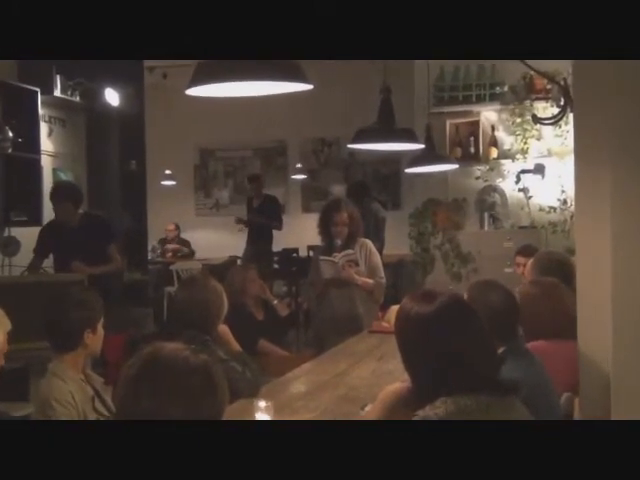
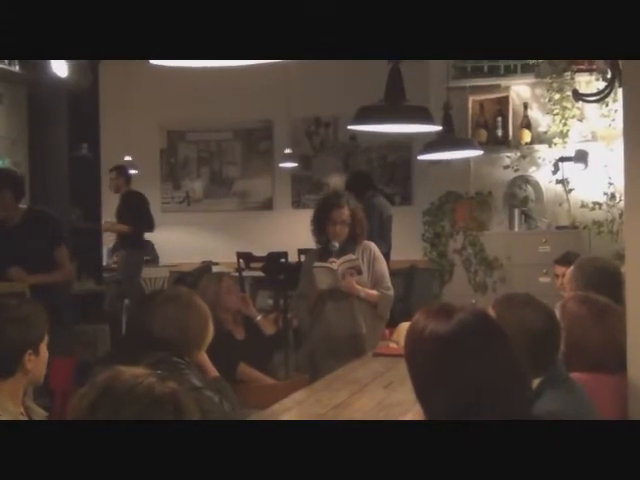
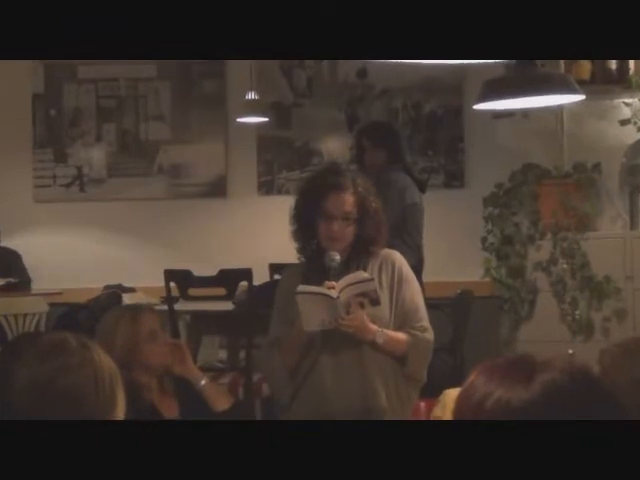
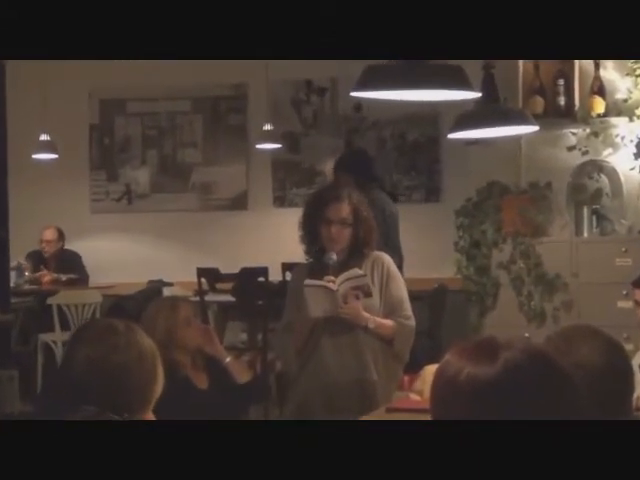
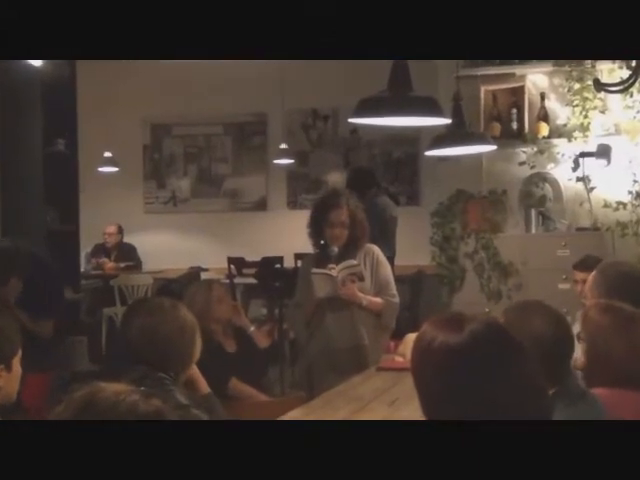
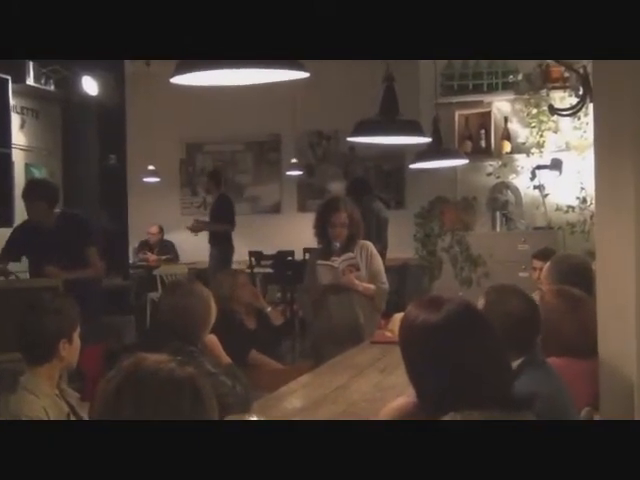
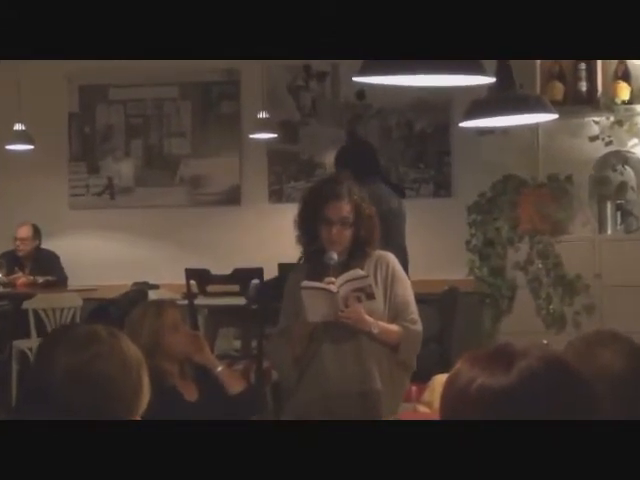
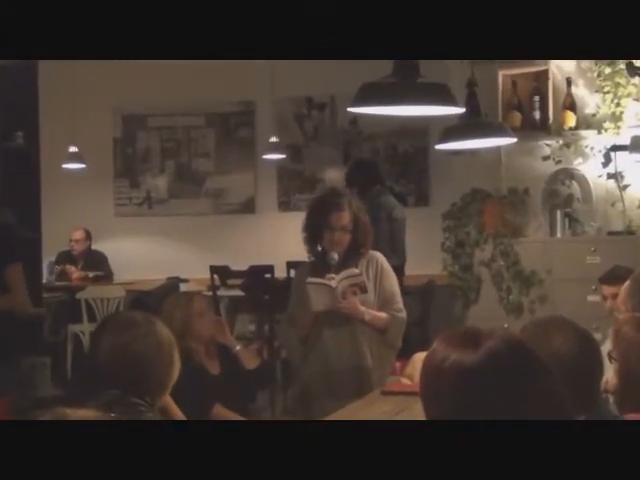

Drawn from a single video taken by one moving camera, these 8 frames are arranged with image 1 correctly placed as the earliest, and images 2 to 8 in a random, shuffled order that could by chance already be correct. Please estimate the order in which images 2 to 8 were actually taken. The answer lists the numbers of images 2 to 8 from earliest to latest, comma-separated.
6, 2, 5, 8, 4, 7, 3
